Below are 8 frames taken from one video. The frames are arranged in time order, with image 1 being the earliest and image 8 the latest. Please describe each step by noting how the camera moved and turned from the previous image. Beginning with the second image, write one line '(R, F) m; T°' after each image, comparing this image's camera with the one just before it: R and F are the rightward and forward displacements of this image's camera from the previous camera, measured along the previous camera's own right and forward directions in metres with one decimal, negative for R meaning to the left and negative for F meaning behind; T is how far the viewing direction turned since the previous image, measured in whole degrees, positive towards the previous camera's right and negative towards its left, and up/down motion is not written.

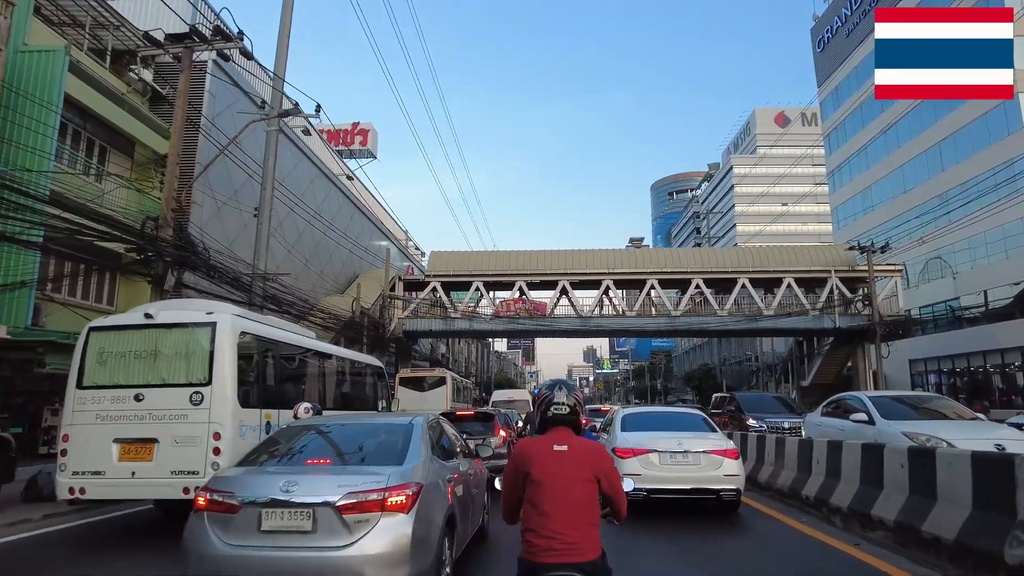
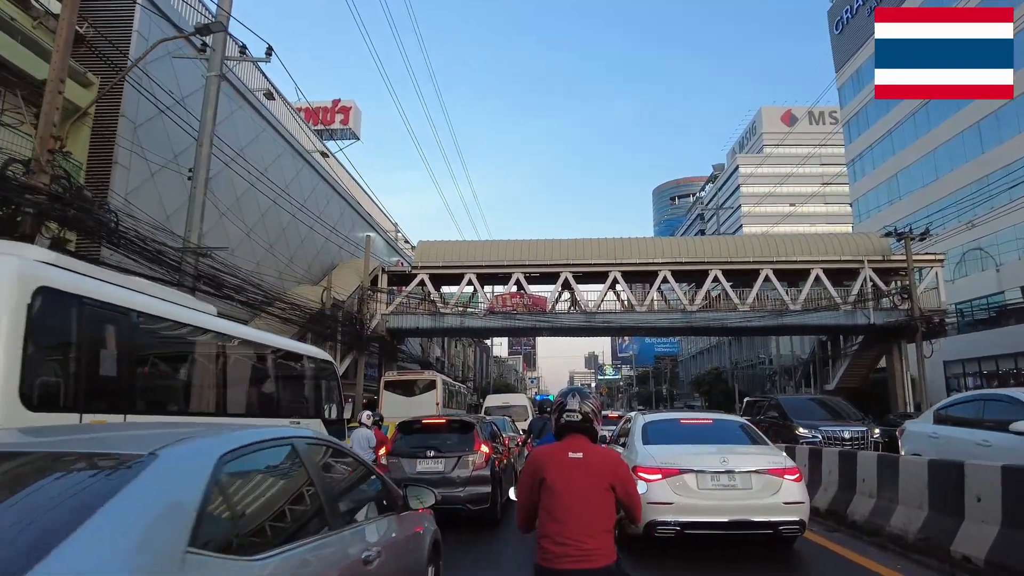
(+0.2, +3.3) m; 0°
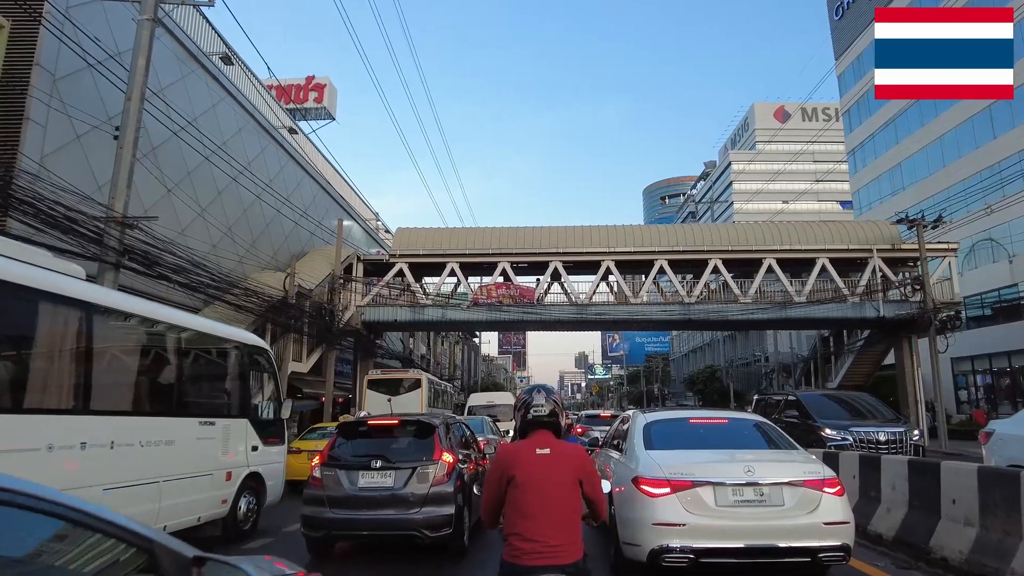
(+0.2, +2.0) m; +1°
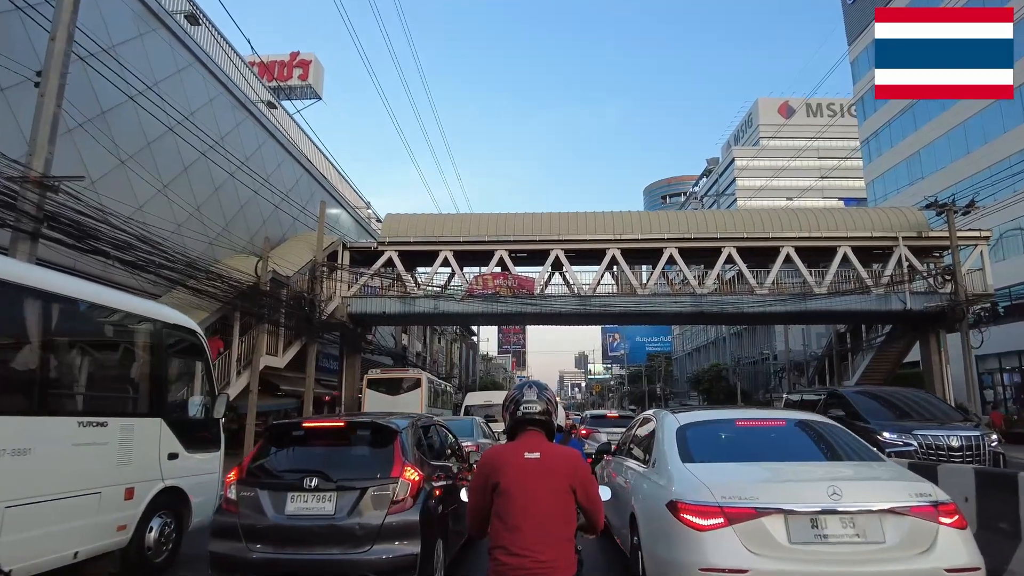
(+0.1, +2.0) m; 0°
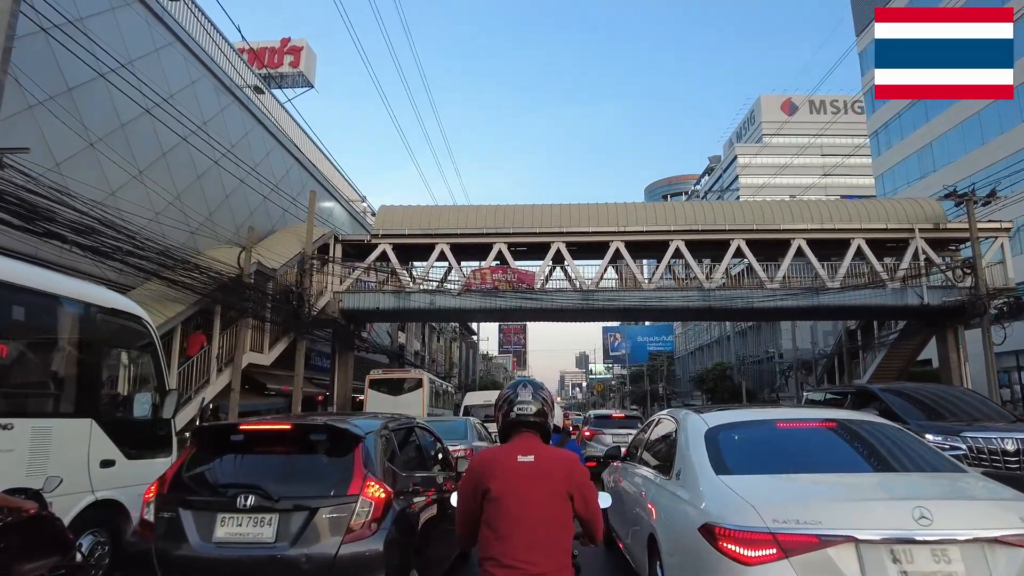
(+0.1, +1.1) m; 0°
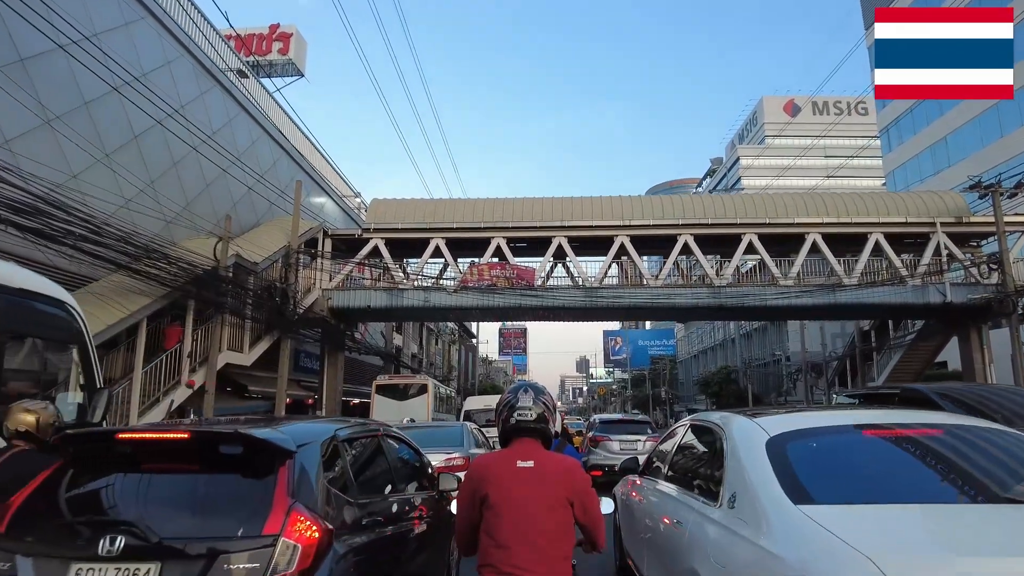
(0.0, +1.3) m; 0°
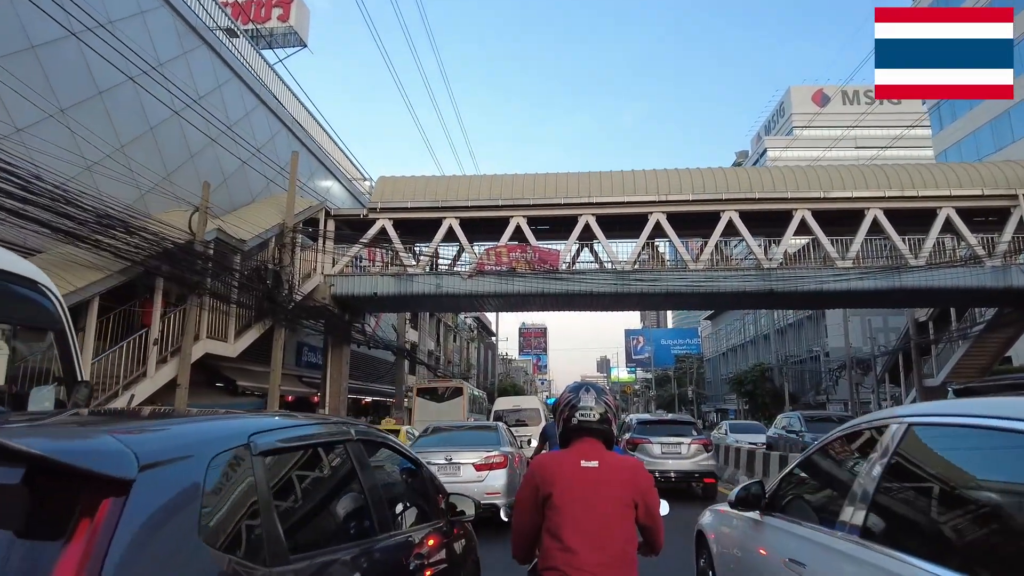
(-0.1, +2.4) m; -2°
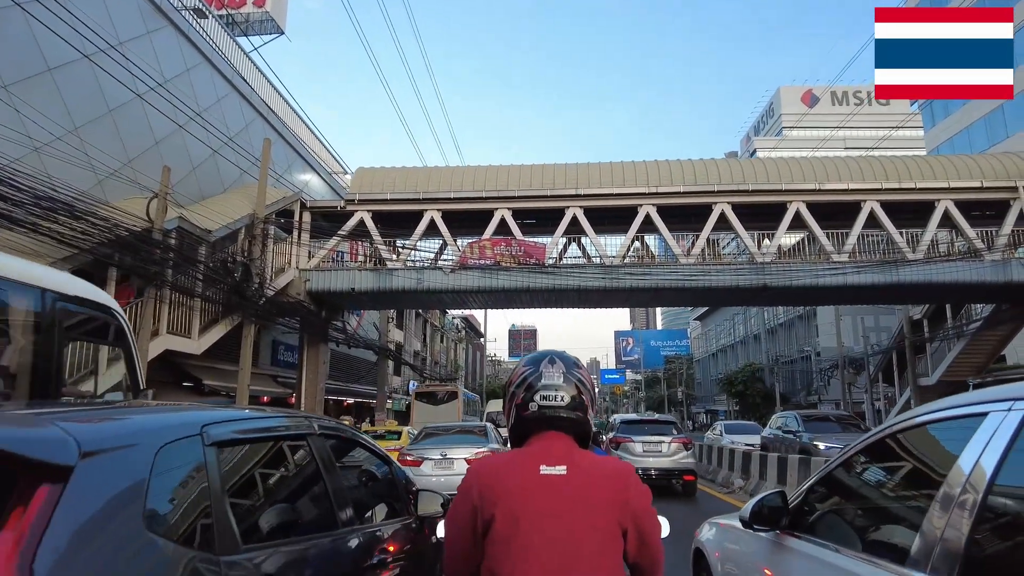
(+0.2, +0.8) m; +1°
